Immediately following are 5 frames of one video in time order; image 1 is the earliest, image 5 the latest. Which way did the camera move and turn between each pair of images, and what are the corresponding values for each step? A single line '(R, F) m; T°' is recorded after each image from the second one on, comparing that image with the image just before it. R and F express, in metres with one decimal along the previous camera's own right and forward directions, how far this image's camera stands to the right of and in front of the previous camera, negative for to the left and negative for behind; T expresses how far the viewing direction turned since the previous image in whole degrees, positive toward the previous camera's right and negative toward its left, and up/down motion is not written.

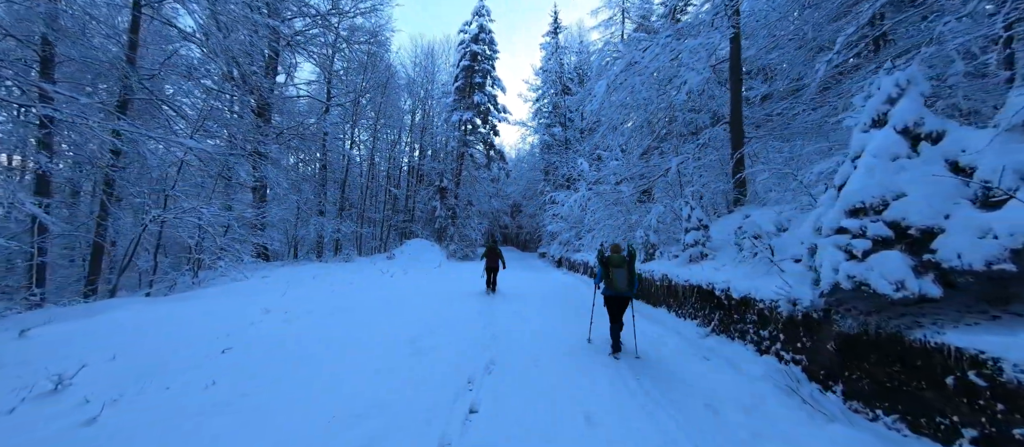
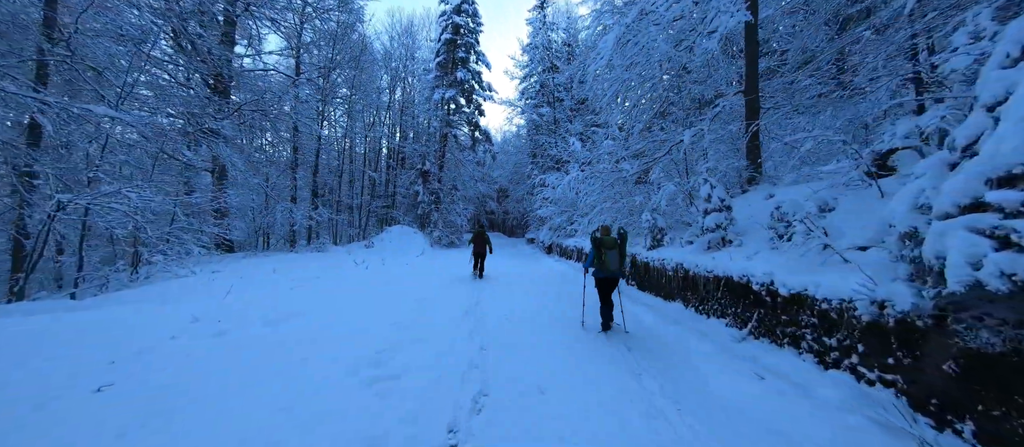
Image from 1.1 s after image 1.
(-0.1, +0.9) m; +2°
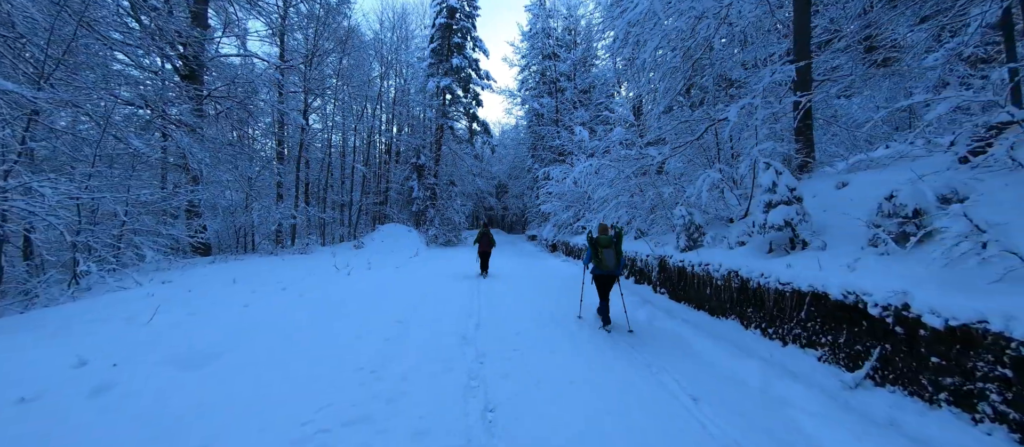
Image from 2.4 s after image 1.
(-0.1, +1.1) m; 0°
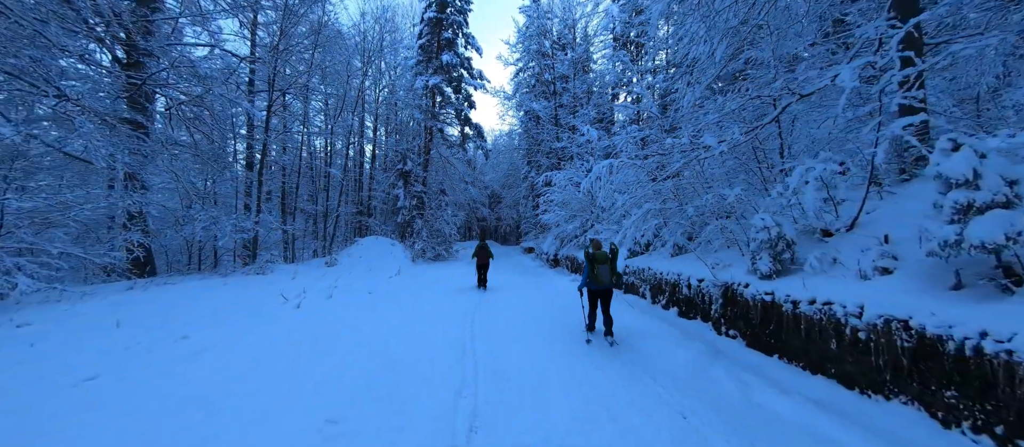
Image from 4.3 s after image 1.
(-0.2, +1.6) m; +1°
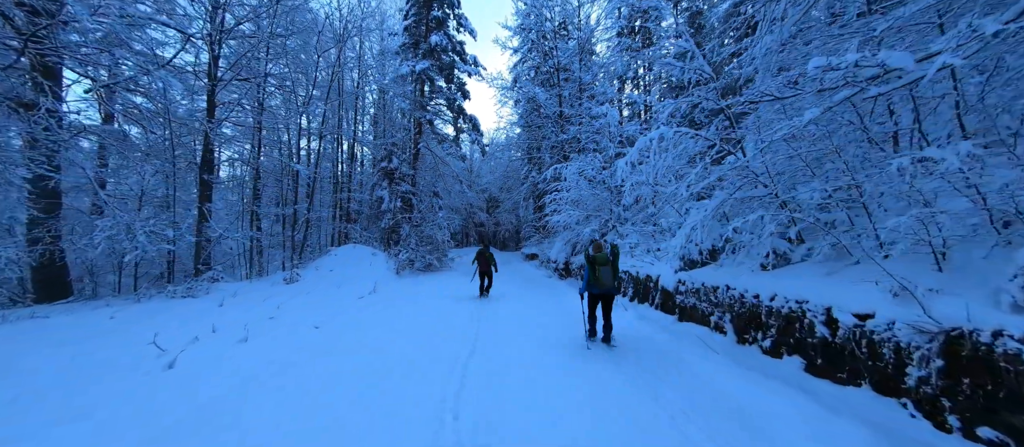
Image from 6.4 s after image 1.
(-0.1, +2.0) m; 0°
